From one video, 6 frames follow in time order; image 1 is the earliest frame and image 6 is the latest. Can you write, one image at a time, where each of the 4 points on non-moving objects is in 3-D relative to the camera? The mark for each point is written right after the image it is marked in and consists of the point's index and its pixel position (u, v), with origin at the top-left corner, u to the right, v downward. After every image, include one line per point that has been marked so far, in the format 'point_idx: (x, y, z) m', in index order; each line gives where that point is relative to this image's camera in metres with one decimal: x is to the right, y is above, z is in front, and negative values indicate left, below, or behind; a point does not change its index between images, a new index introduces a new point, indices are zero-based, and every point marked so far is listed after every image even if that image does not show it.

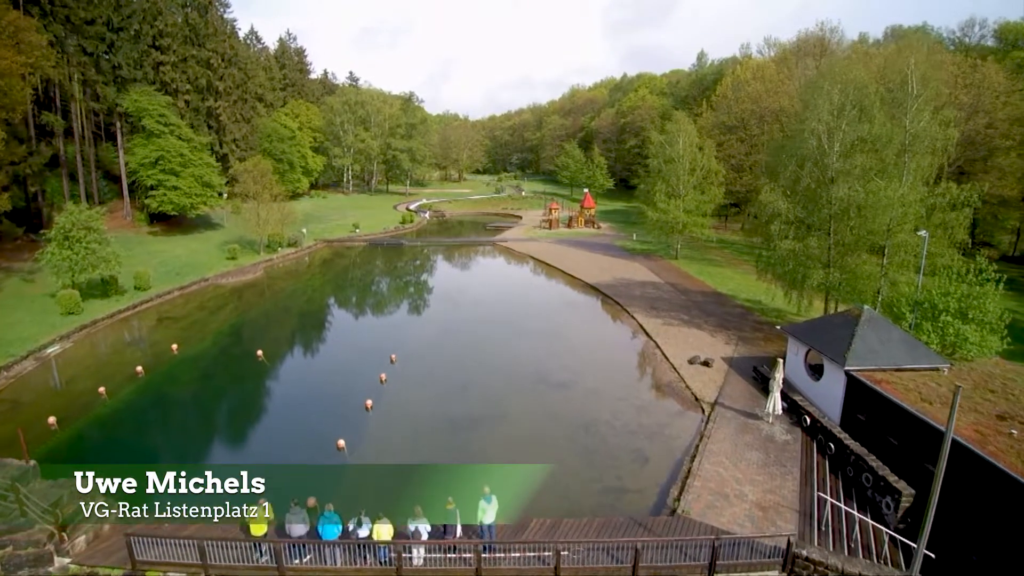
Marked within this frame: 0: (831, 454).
0: (+8.2, -4.3, +14.1) m
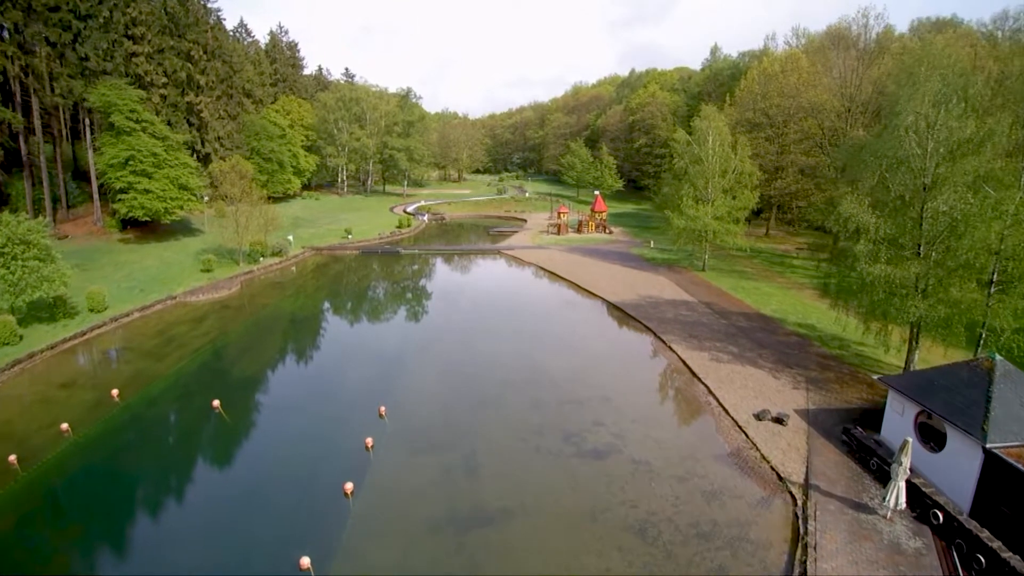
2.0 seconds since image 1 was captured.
0: (+8.8, -5.3, +10.2) m
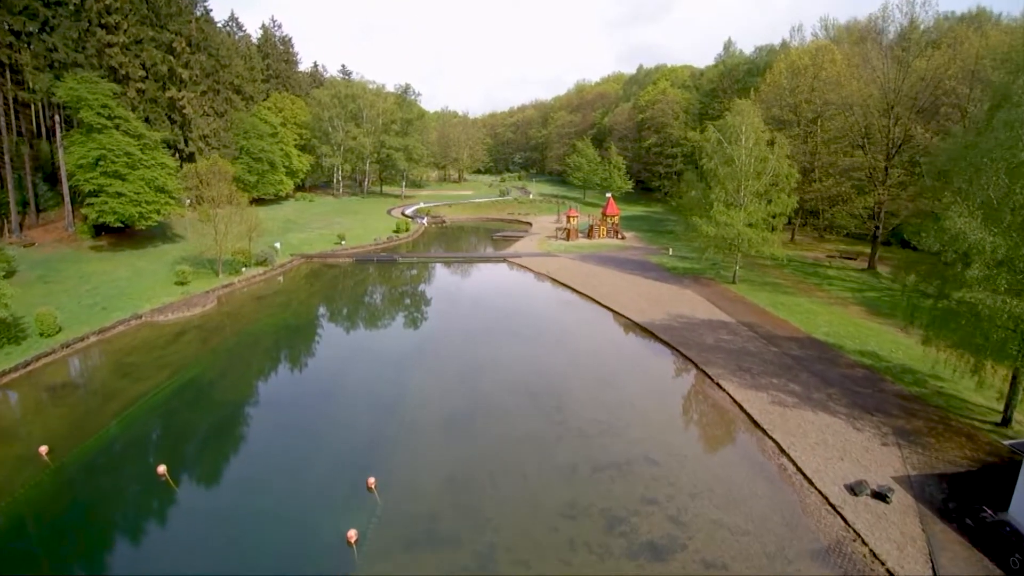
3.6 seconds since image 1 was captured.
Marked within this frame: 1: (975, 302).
0: (+9.4, -6.1, +6.9) m
1: (+11.5, -0.3, +13.7) m
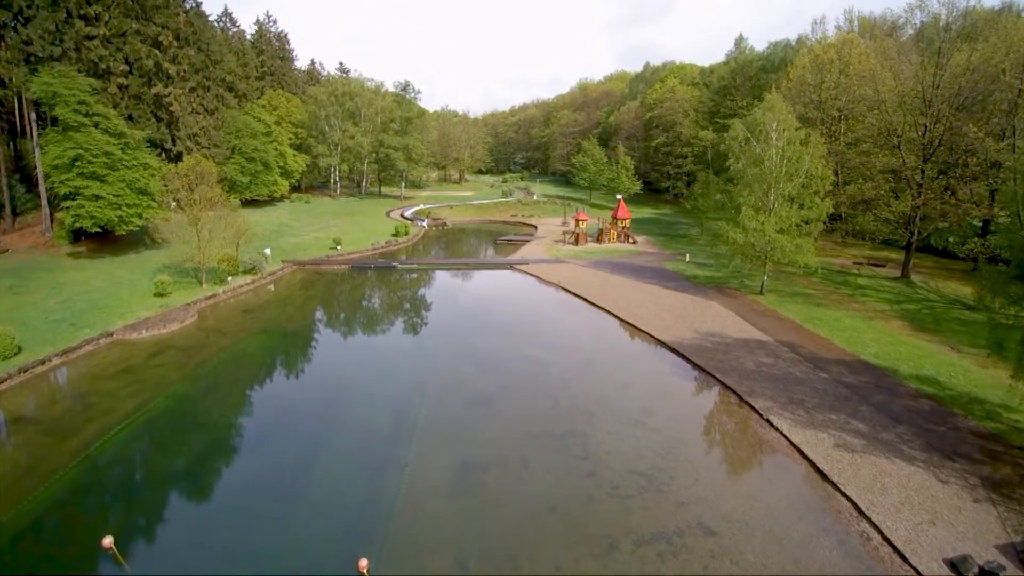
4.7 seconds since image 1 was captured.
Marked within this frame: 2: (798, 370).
0: (+9.8, -6.7, +4.5) m
1: (+11.9, -0.9, +11.4) m
2: (+9.4, -2.7, +18.0) m
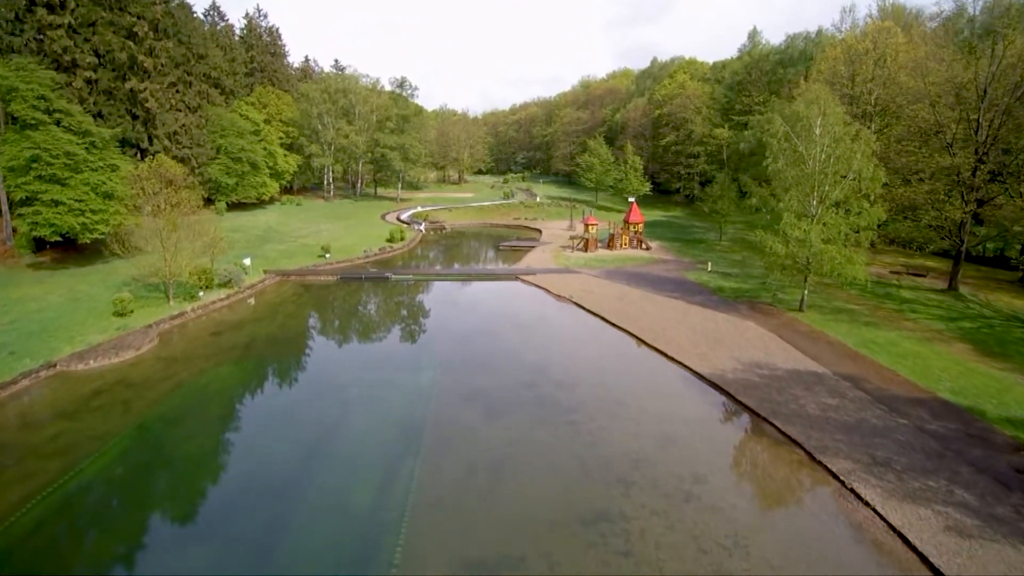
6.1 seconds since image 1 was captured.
0: (+10.2, -7.4, +1.4) m
1: (+12.3, -1.6, +8.2) m
2: (+9.8, -3.5, +14.9) m
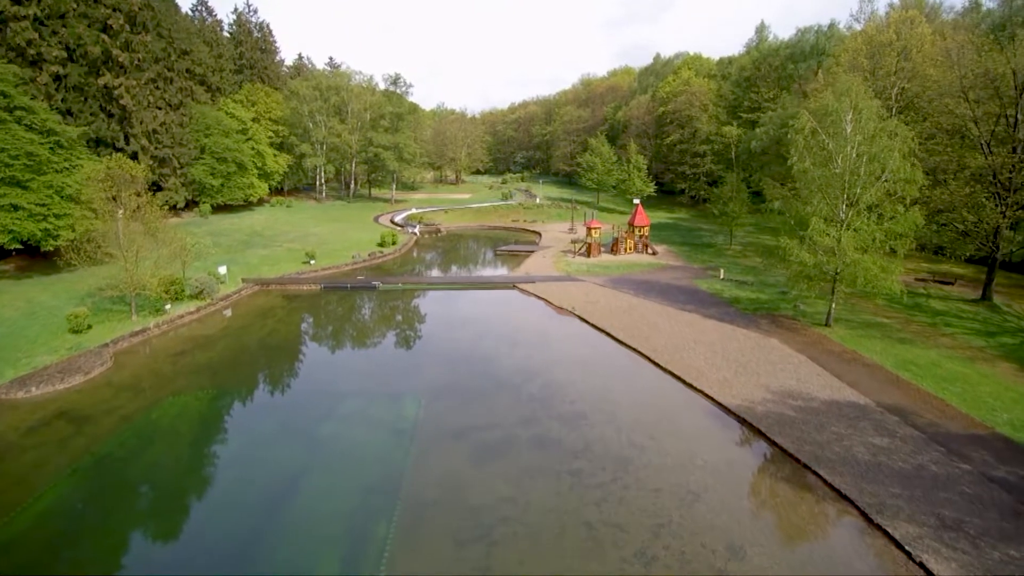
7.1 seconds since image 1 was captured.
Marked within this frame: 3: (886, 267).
0: (+10.1, -8.0, -0.8) m
1: (+12.2, -2.2, +6.0) m
2: (+9.7, -4.0, +12.7) m
3: (+13.6, +0.7, +20.0) m
